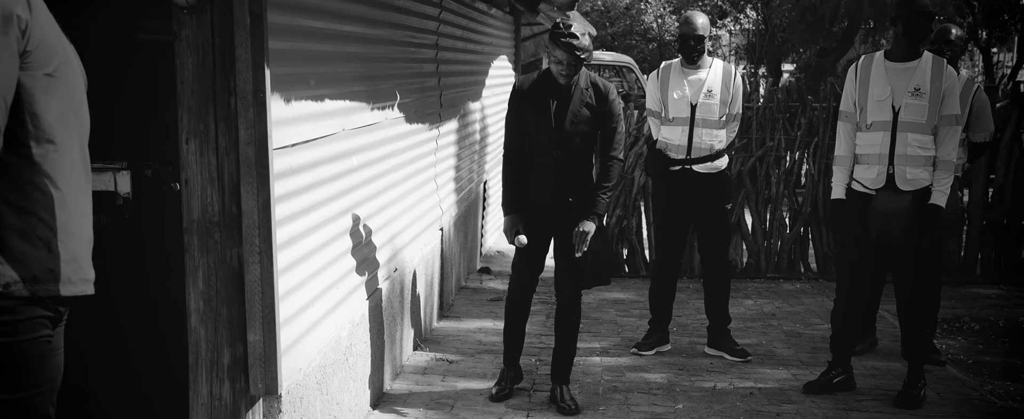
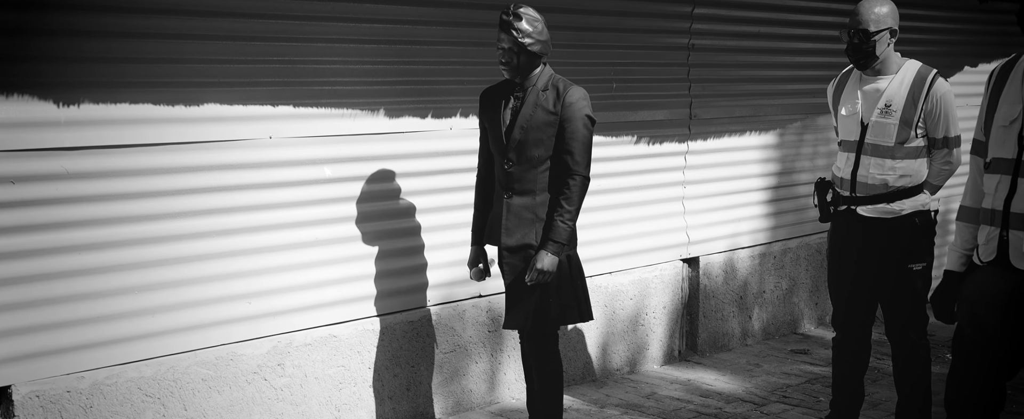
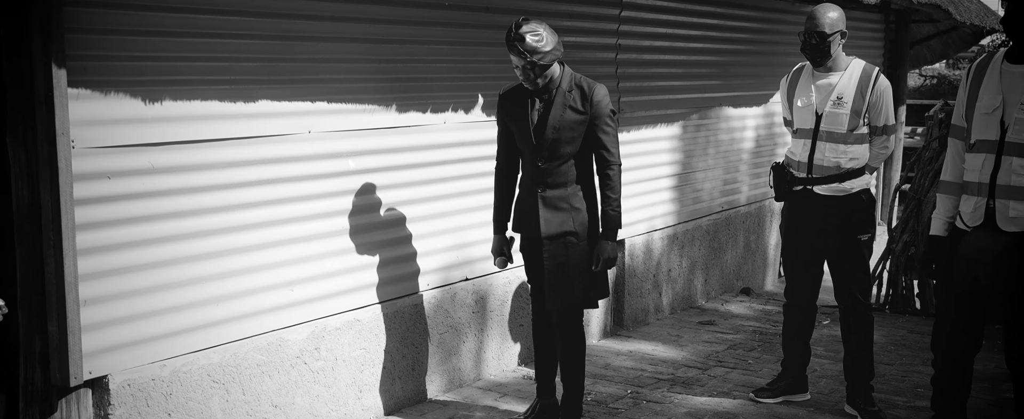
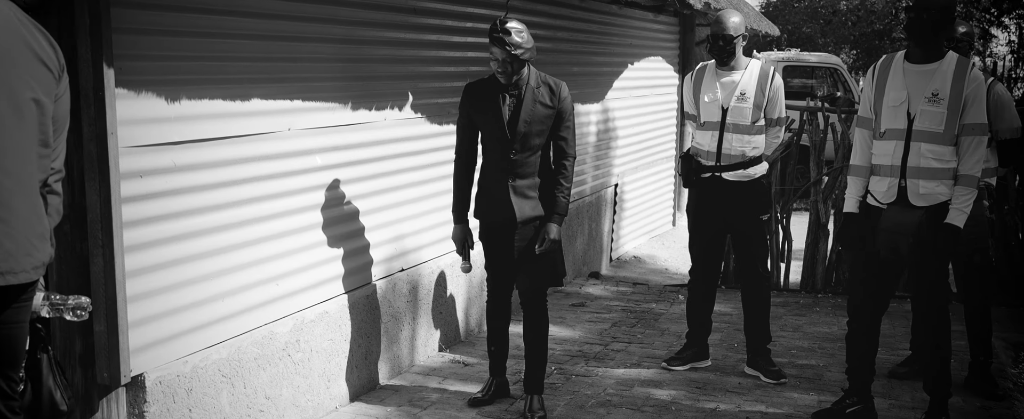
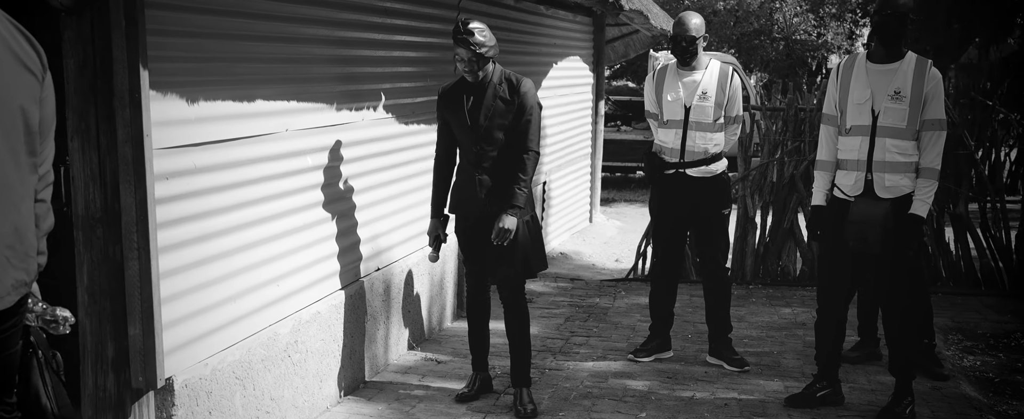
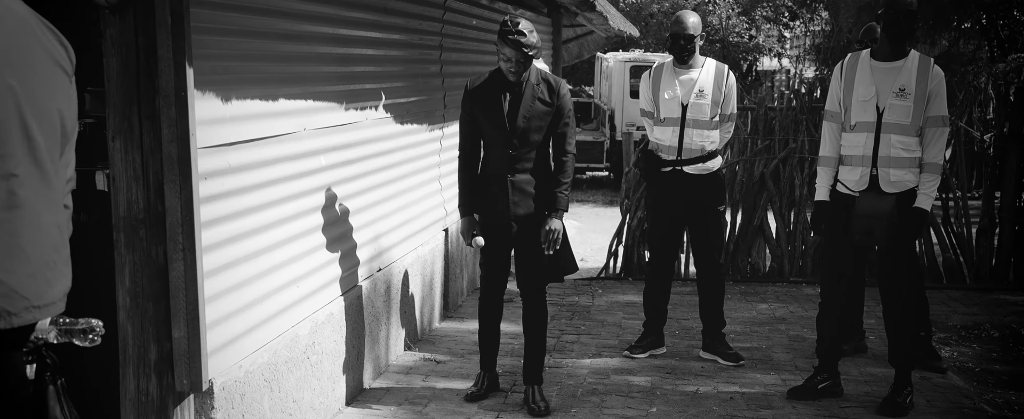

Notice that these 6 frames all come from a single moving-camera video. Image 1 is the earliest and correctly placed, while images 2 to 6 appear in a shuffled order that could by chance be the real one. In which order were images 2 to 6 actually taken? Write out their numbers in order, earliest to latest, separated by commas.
6, 5, 4, 3, 2
